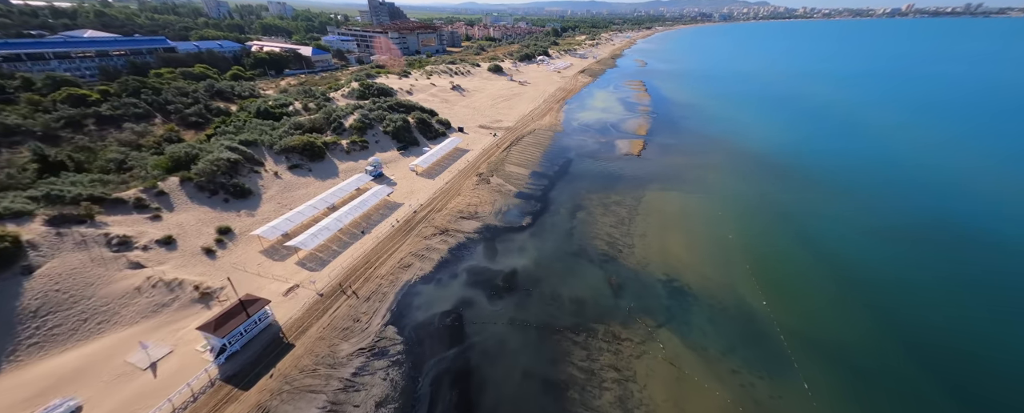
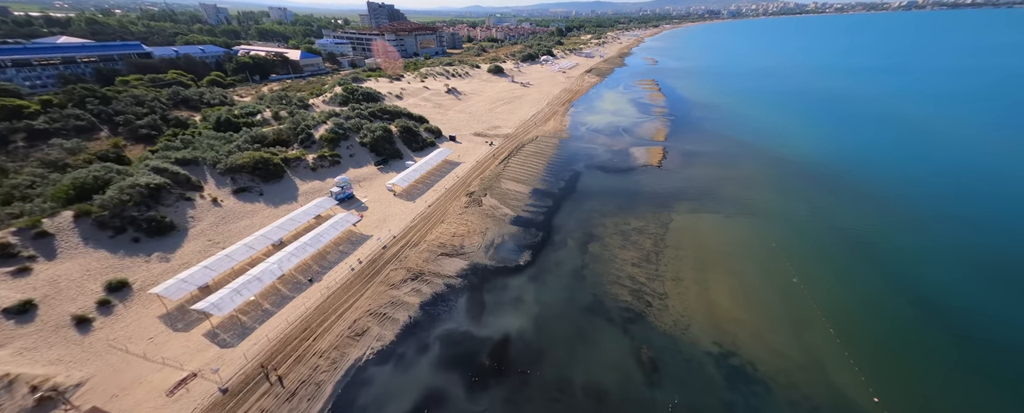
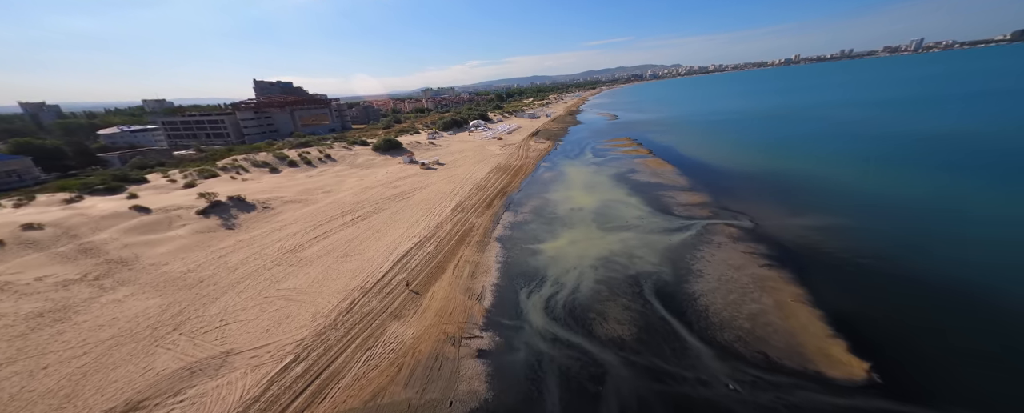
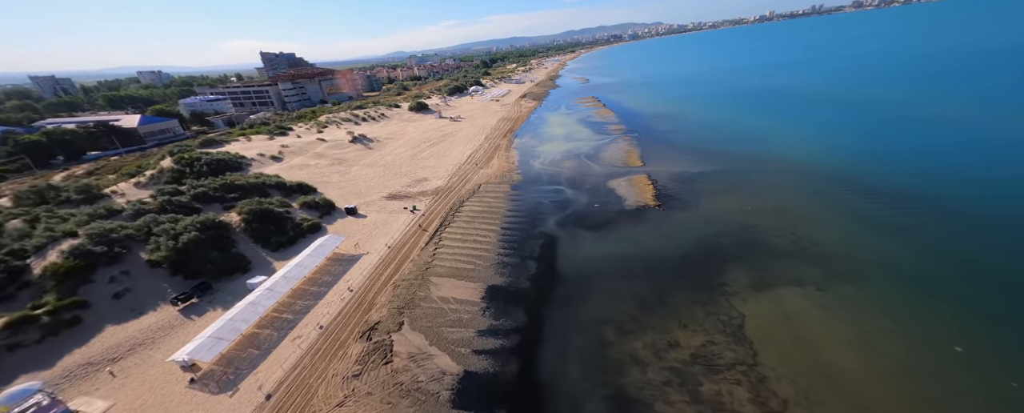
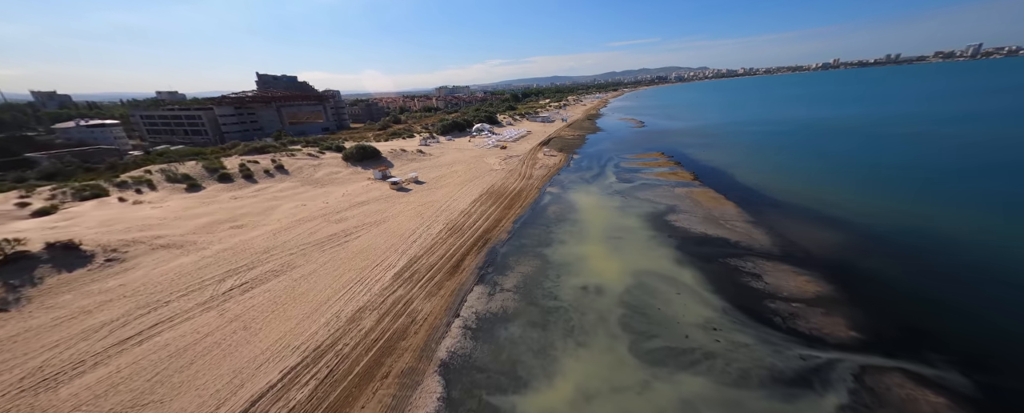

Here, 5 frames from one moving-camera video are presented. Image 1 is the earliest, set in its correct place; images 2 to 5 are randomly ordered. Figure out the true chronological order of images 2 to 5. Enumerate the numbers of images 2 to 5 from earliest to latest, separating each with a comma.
2, 4, 3, 5
